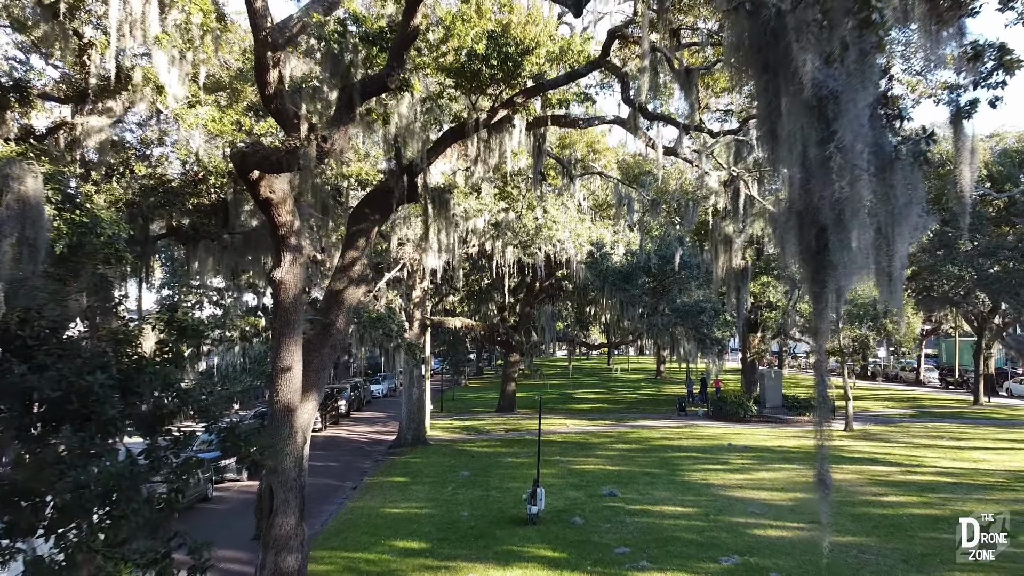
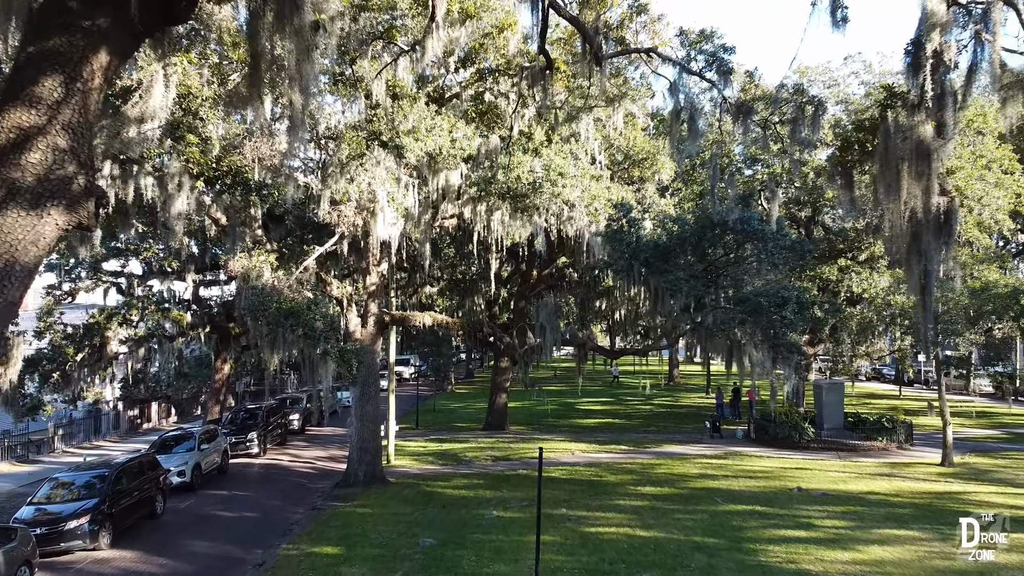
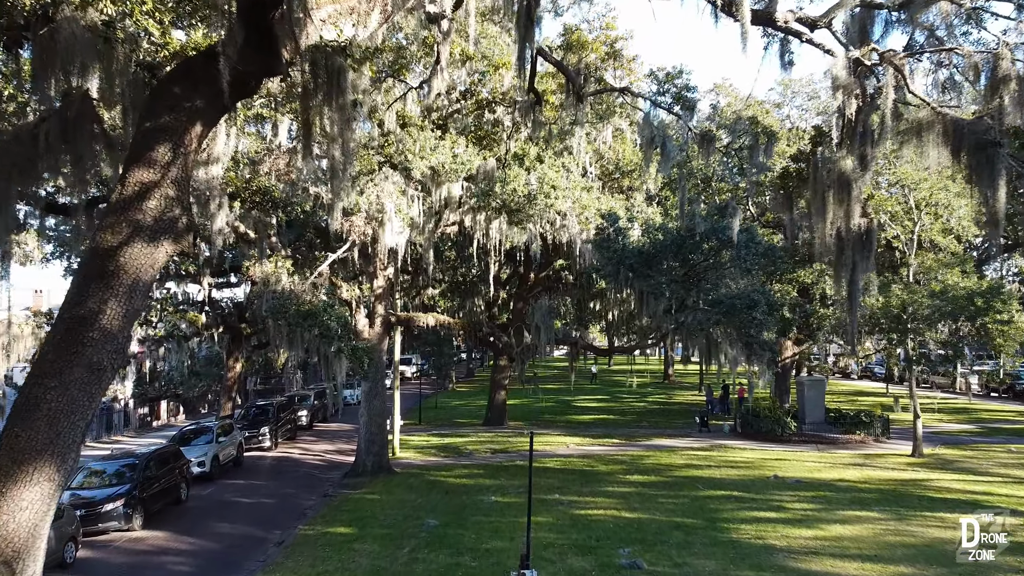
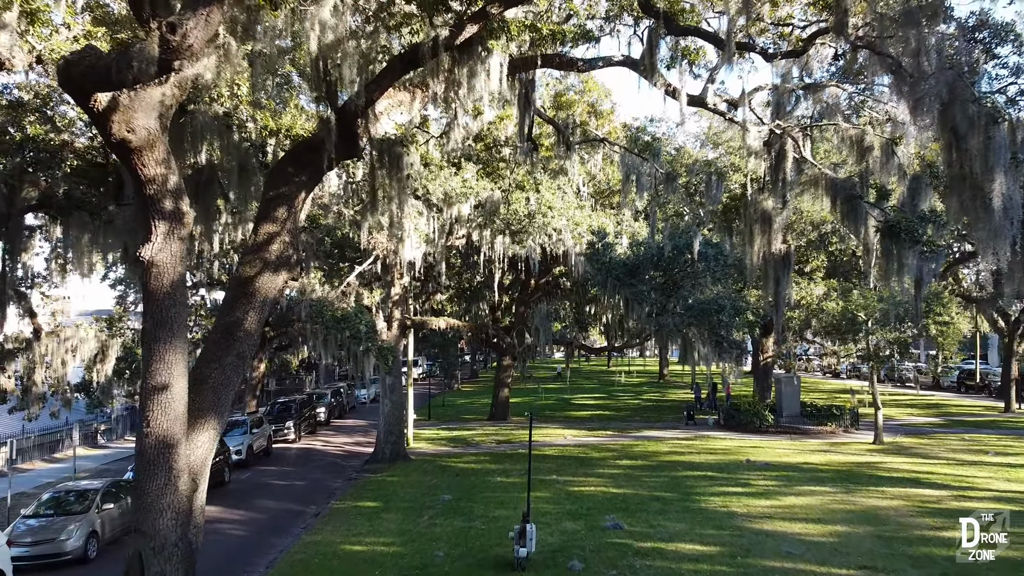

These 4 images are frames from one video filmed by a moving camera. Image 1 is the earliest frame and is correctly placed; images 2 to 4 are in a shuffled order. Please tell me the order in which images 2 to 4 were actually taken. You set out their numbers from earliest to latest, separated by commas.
4, 3, 2
